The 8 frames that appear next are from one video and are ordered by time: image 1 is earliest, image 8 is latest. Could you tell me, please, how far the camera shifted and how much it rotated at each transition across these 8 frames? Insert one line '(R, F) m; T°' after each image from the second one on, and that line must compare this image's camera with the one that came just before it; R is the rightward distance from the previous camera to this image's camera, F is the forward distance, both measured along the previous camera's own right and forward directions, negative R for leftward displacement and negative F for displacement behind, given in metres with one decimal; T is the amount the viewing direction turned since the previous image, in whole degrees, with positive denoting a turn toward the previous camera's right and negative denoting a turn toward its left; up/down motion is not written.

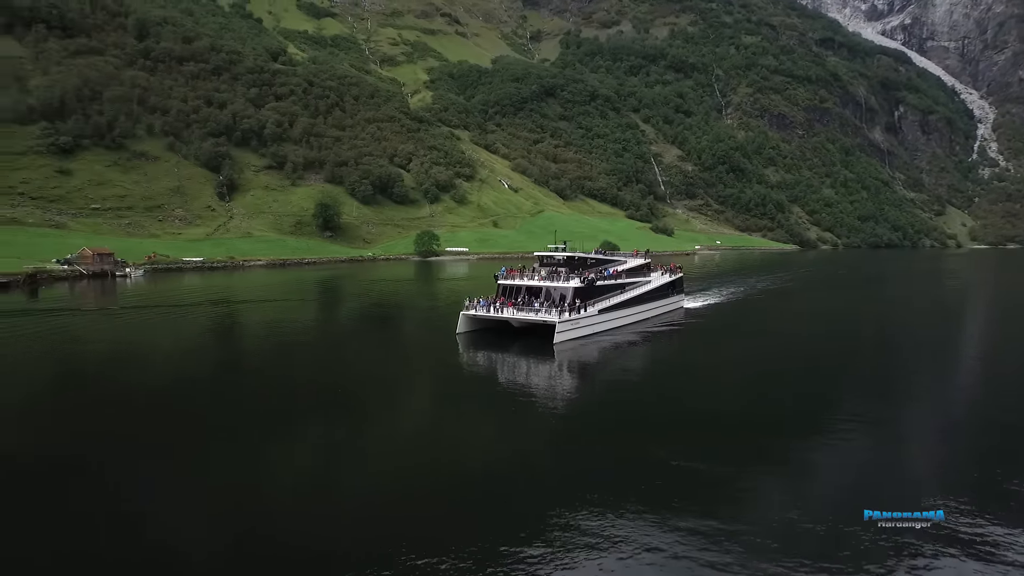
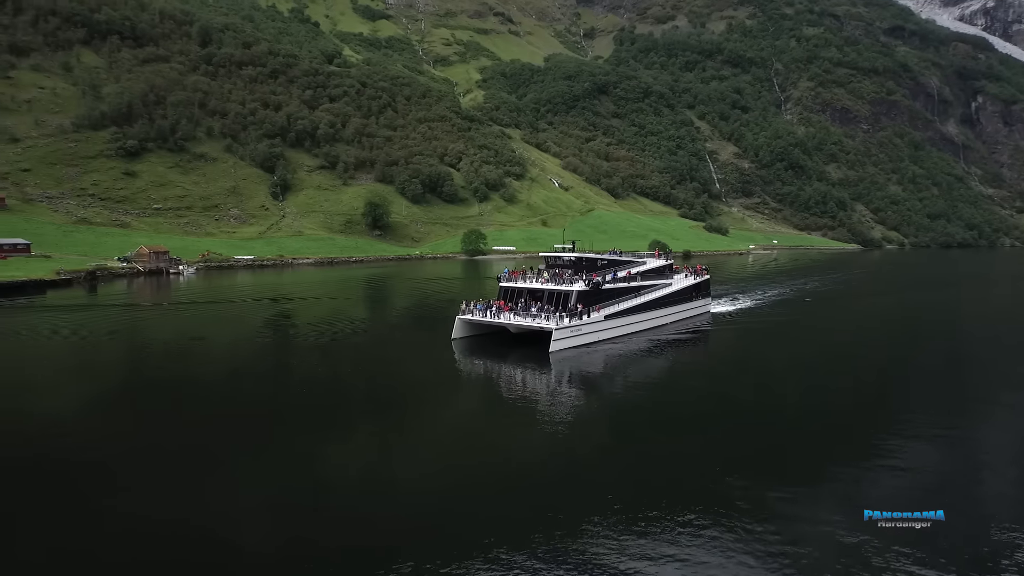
(+1.3, +1.0) m; -5°
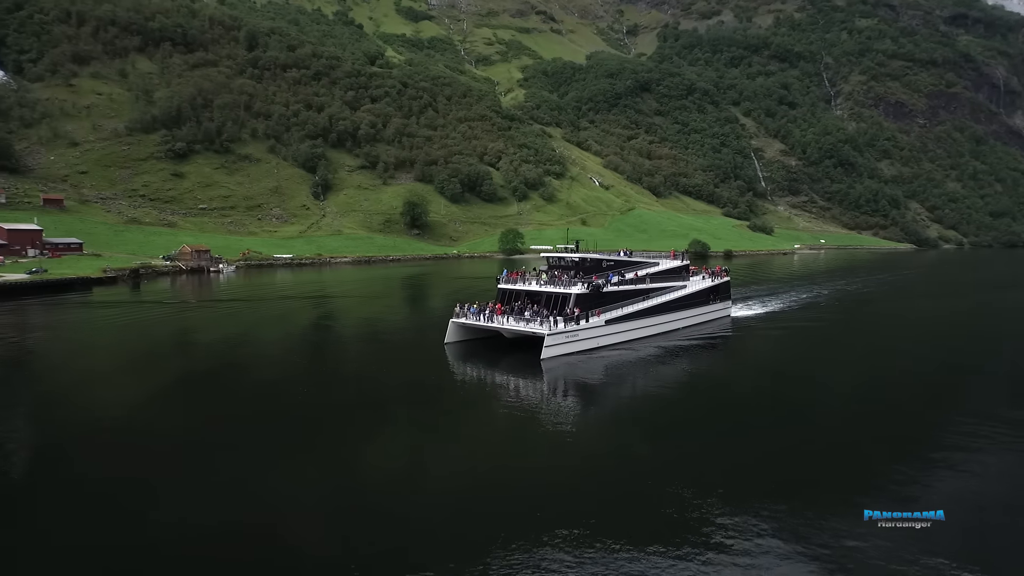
(+1.0, +0.8) m; -4°
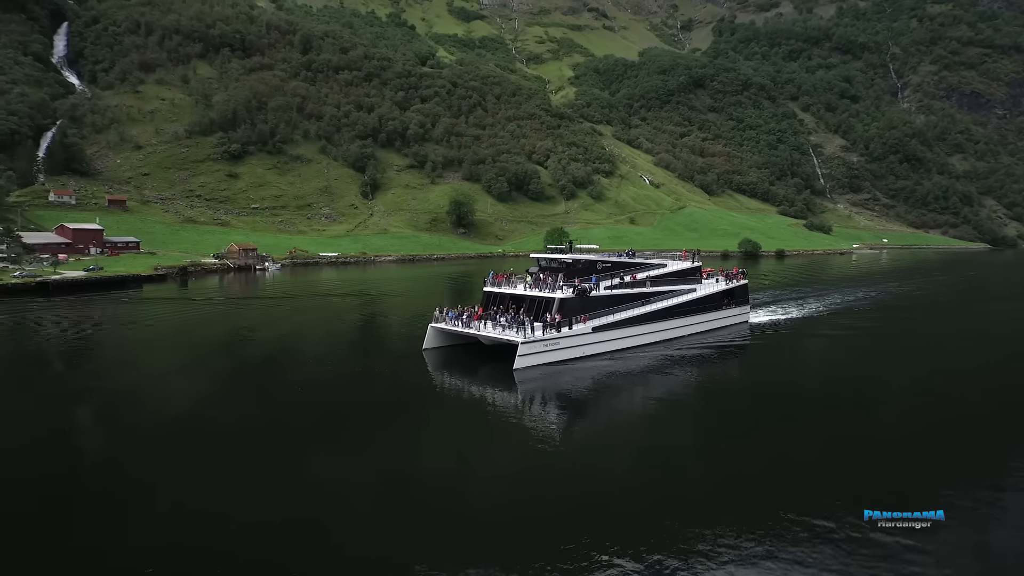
(+1.4, +1.0) m; -4°
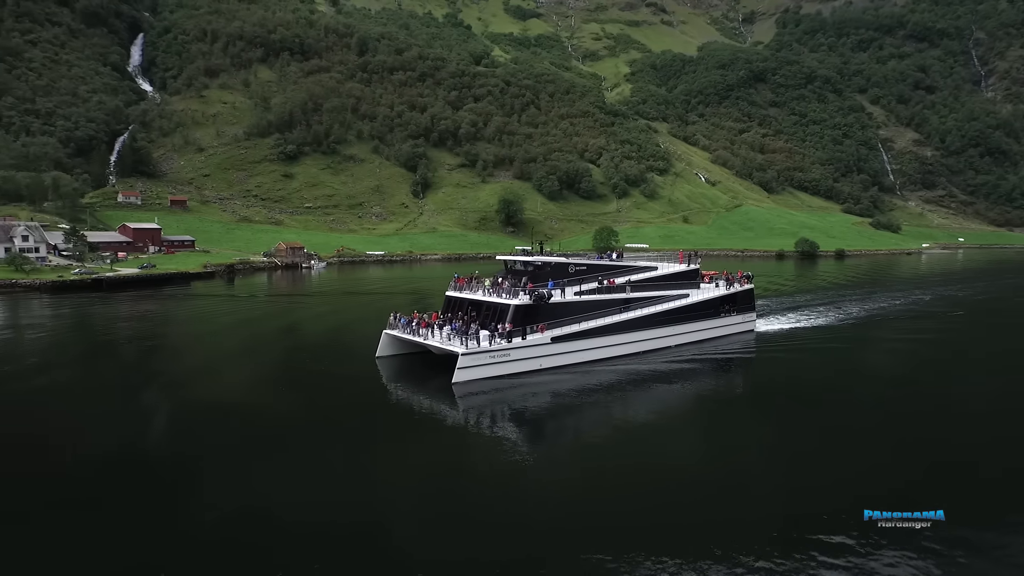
(+1.8, +1.0) m; -5°
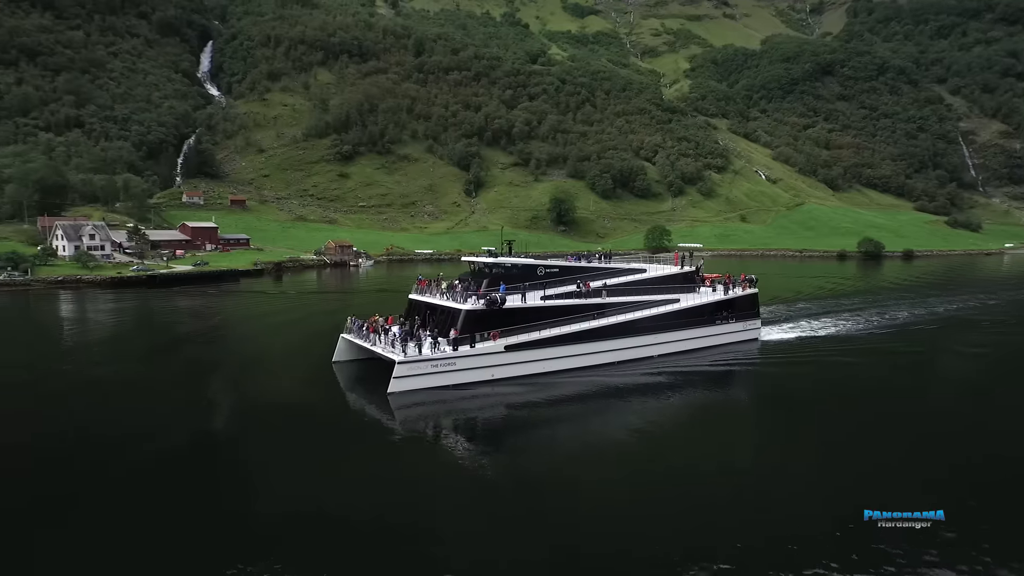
(+1.6, +0.7) m; -5°
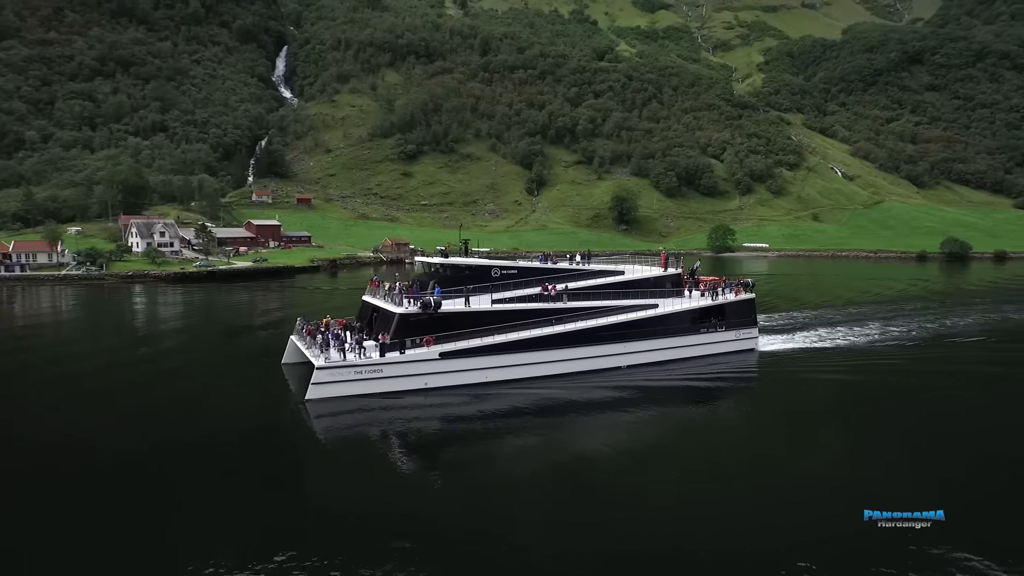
(+1.9, +0.6) m; -6°
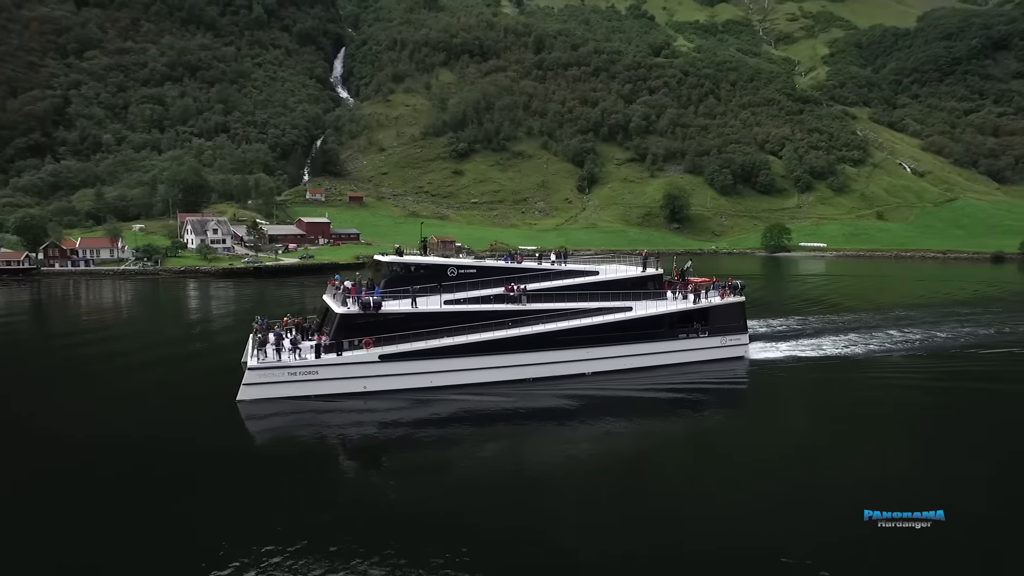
(+1.6, +0.4) m; -5°
